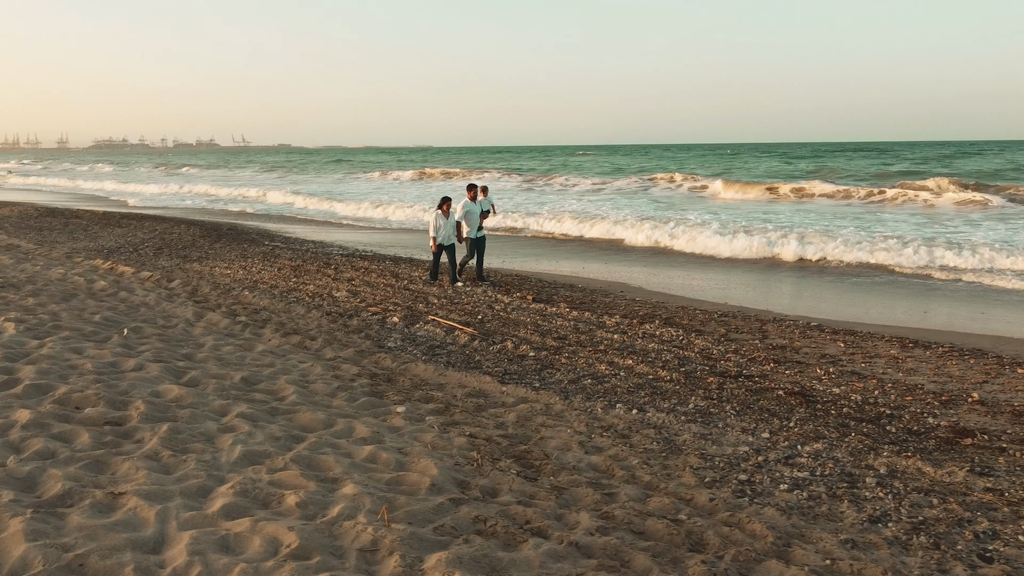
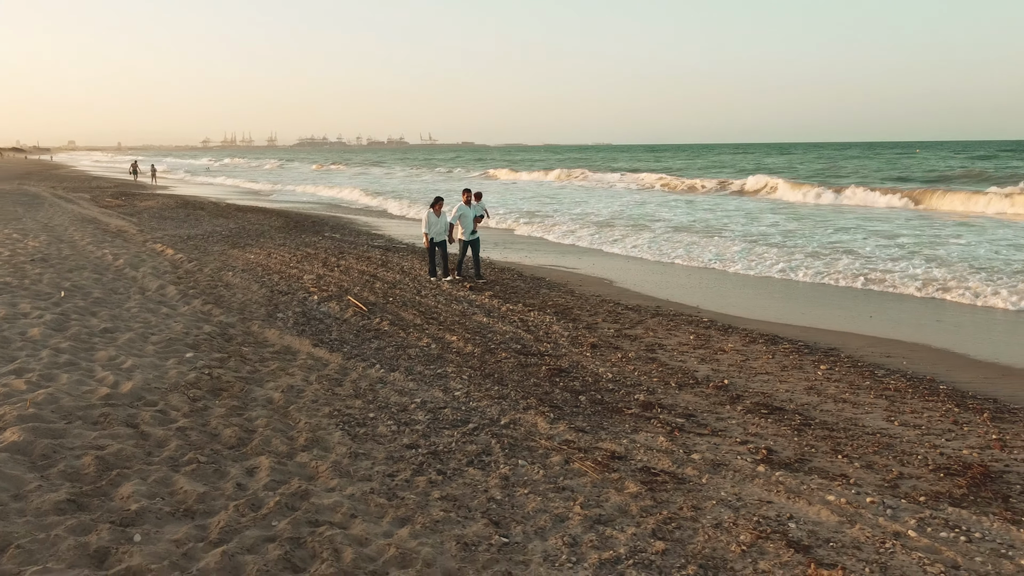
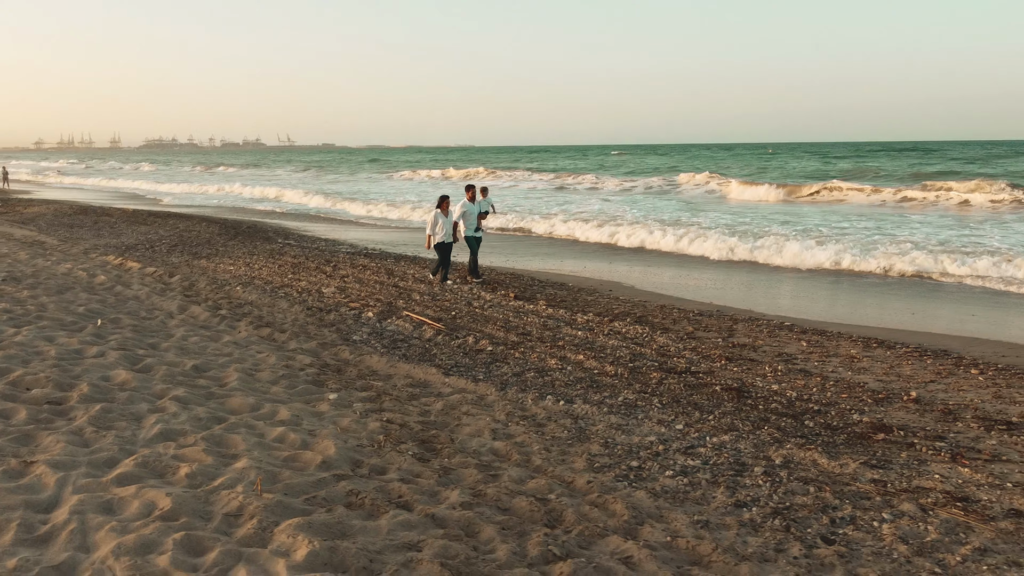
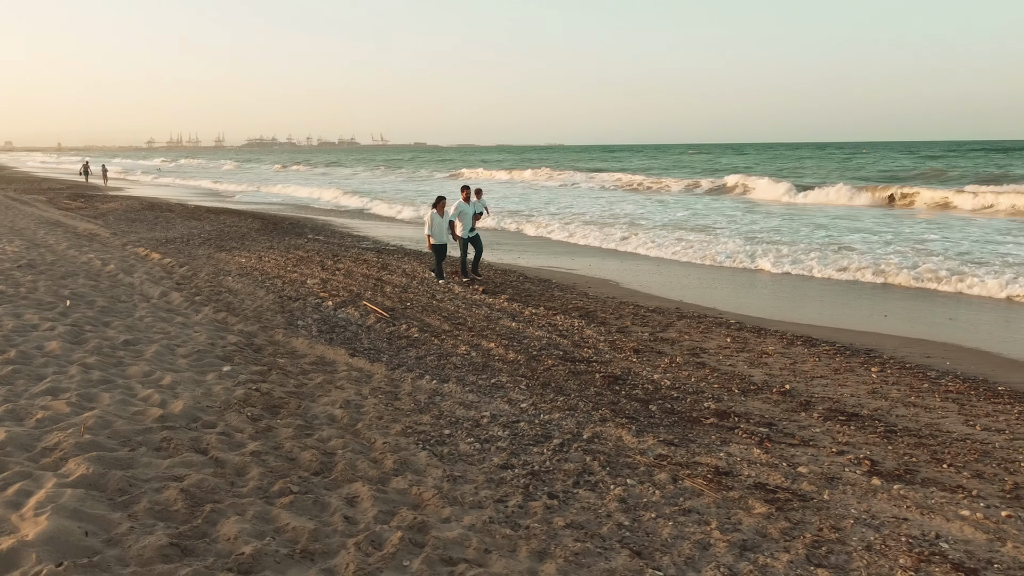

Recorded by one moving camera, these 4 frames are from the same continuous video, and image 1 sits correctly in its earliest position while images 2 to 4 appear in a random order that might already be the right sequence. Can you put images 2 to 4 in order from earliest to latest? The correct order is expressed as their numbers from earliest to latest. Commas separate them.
3, 4, 2
